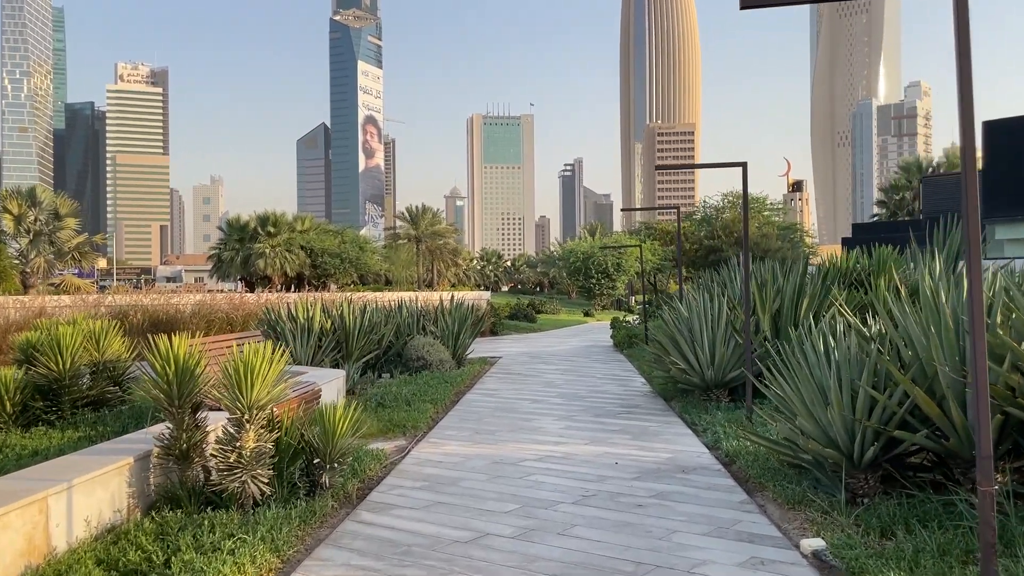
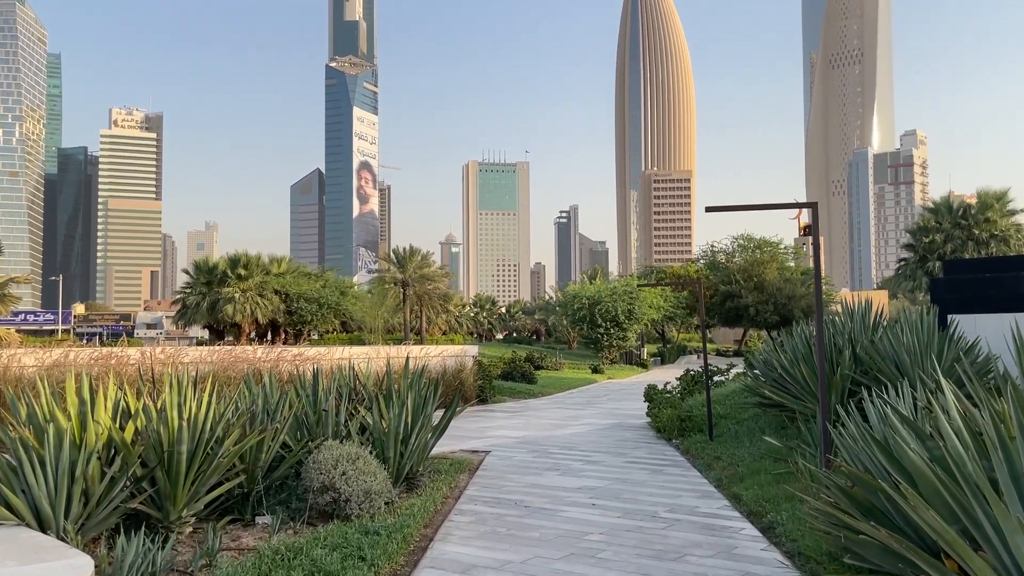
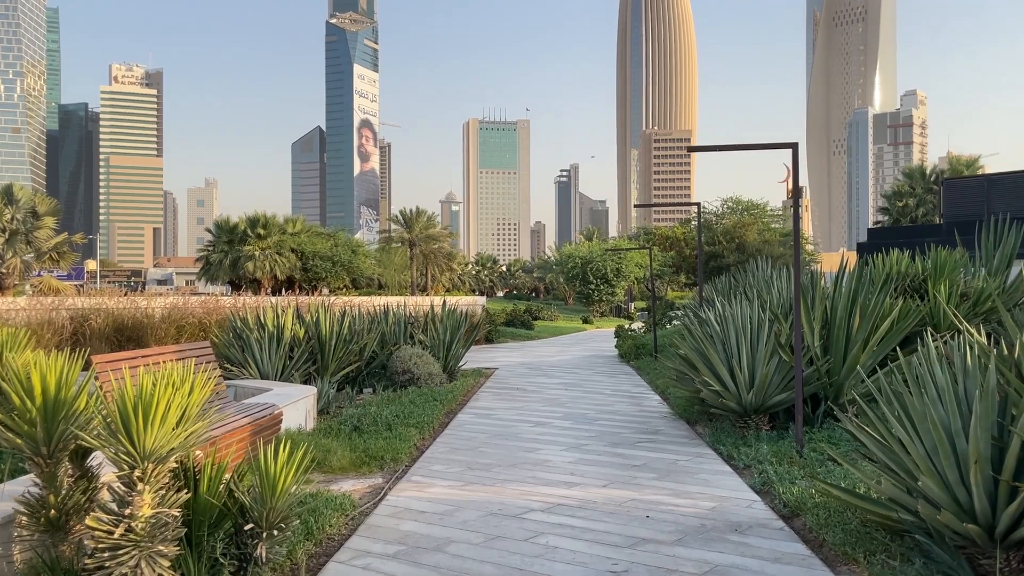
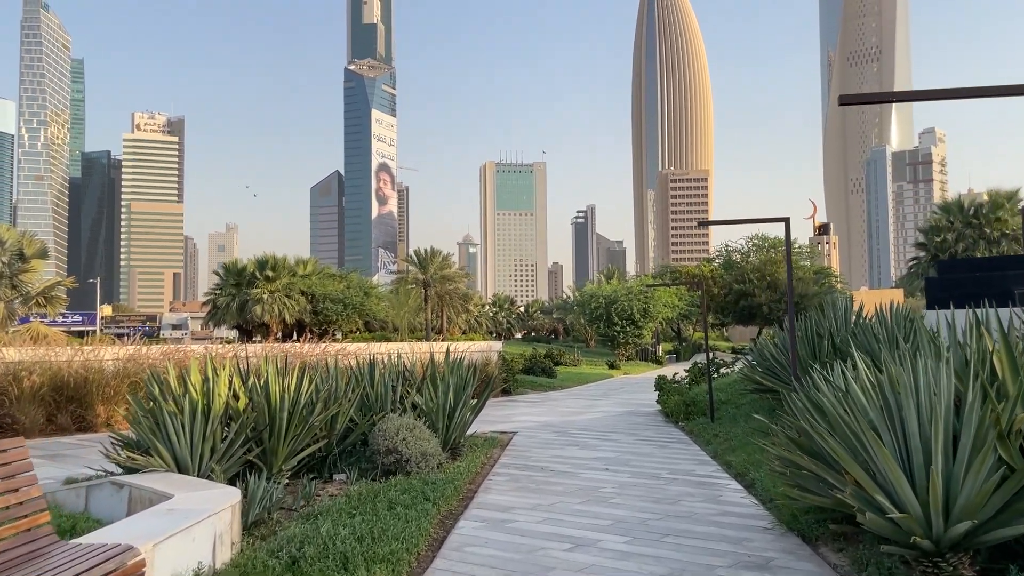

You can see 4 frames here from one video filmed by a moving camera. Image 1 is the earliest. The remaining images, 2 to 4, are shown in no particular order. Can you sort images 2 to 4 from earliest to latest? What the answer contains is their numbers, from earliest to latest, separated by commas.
3, 4, 2
